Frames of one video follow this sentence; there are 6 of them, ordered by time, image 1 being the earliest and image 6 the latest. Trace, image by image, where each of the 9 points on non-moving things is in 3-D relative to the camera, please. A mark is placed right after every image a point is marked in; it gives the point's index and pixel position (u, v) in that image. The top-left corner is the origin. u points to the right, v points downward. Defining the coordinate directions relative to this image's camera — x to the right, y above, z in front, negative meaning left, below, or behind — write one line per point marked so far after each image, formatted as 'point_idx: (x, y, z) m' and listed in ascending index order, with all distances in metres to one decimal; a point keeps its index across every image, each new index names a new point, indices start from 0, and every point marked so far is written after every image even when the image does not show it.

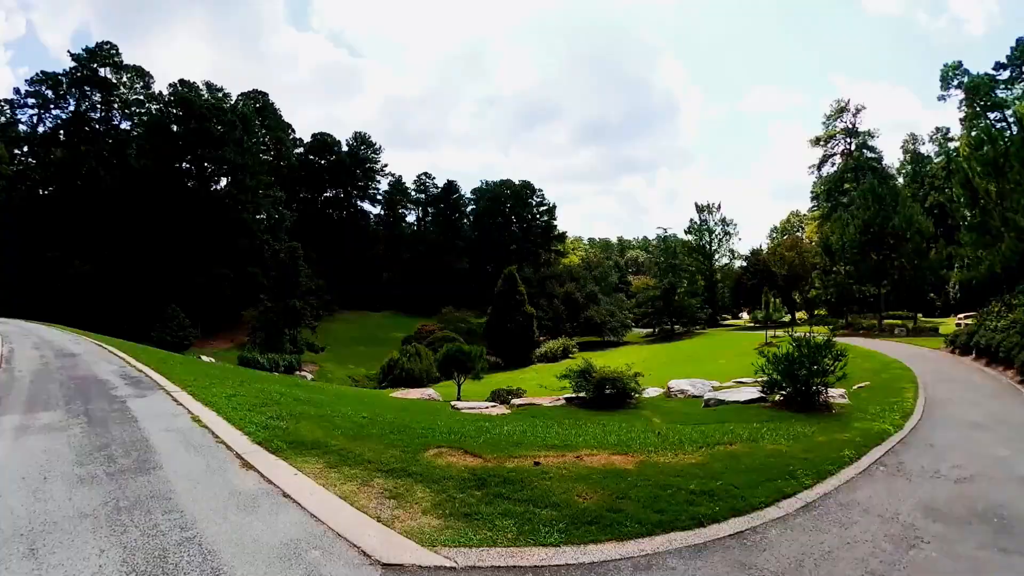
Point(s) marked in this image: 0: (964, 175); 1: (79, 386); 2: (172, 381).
0: (+18.7, +4.8, +19.8) m
1: (-8.5, -1.7, +9.6) m
2: (-7.0, -1.7, +9.8) m
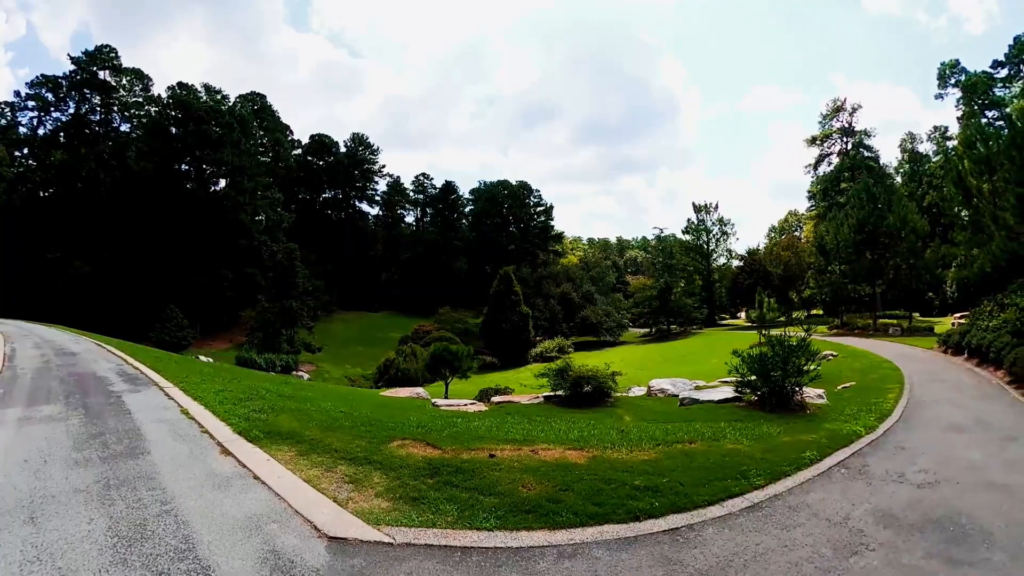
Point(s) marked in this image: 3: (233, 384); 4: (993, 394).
0: (+18.4, +4.9, +20.0) m
1: (-8.7, -1.7, +9.8) m
2: (-7.2, -1.7, +10.0) m
3: (-5.5, -1.7, +9.5) m
4: (+10.8, -2.5, +10.9) m
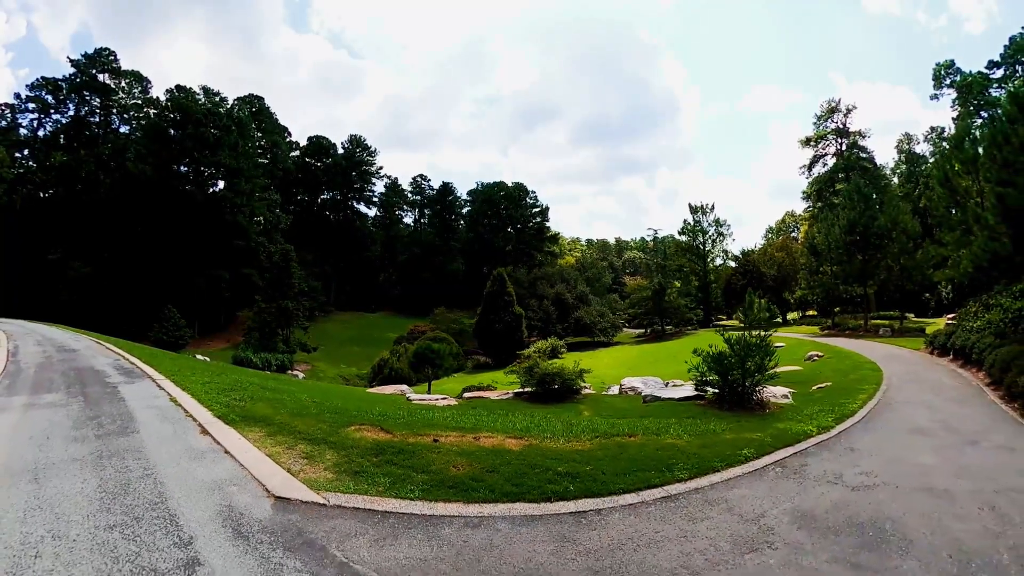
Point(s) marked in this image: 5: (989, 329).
0: (+18.1, +4.8, +20.4) m
1: (-9.0, -1.8, +10.1) m
2: (-7.5, -1.7, +10.4) m
3: (-5.8, -1.8, +9.9) m
4: (+10.5, -2.5, +11.2) m
5: (+16.5, -1.4, +16.9) m
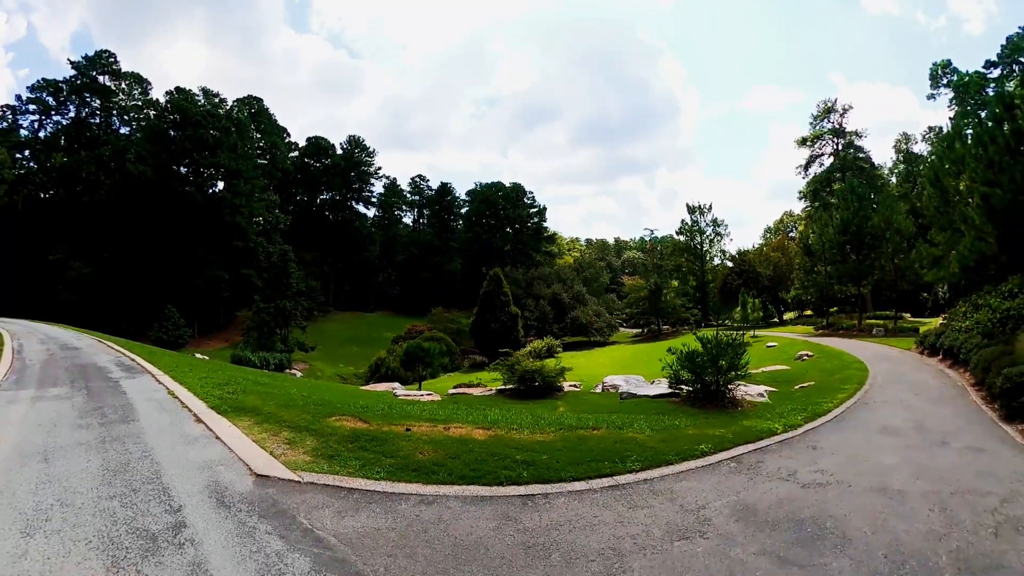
0: (+17.9, +4.8, +20.7) m
1: (-9.2, -1.8, +10.4) m
2: (-7.8, -1.7, +10.7) m
3: (-6.1, -1.8, +10.1) m
4: (+10.3, -2.5, +11.5) m
5: (+16.3, -1.4, +17.2) m
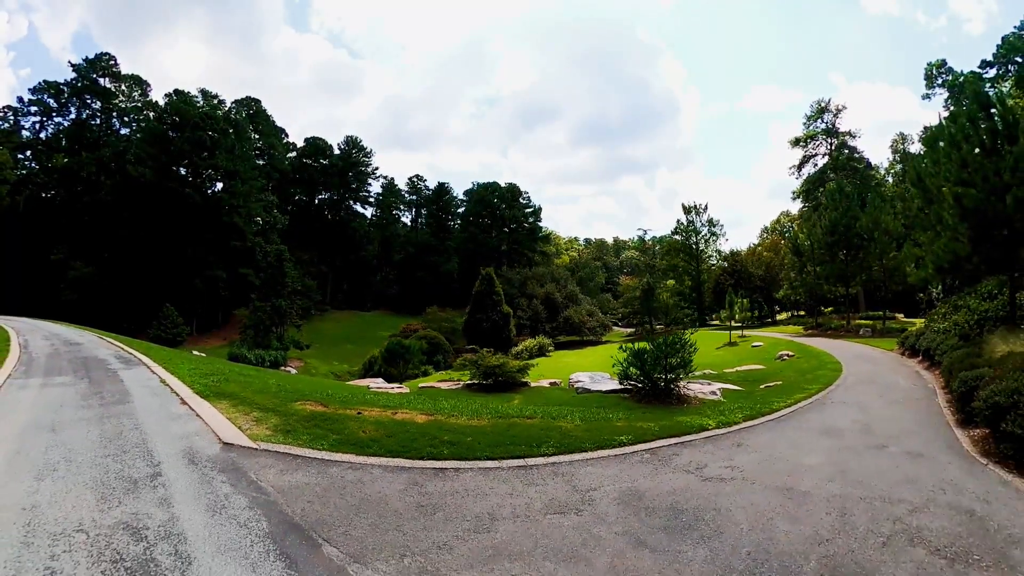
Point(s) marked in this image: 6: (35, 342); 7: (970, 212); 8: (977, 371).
0: (+17.5, +4.7, +21.2) m
1: (-9.7, -1.8, +10.9) m
2: (-8.2, -1.7, +11.2) m
3: (-6.5, -1.8, +10.7) m
4: (+9.8, -2.6, +12.0) m
5: (+15.9, -1.5, +17.7) m
6: (-15.0, -1.8, +15.3) m
7: (+13.1, +2.1, +14.1) m
8: (+8.9, -1.6, +9.4) m
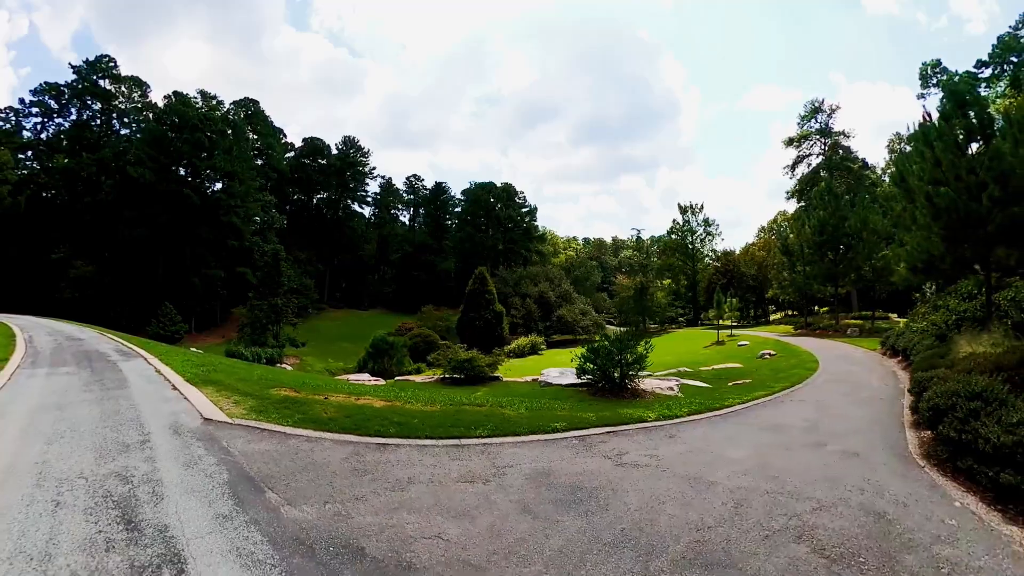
0: (+17.0, +4.7, +21.6) m
1: (-10.1, -1.7, +11.5) m
2: (-8.6, -1.7, +11.7) m
3: (-6.9, -1.8, +11.2) m
4: (+9.4, -2.6, +12.5) m
5: (+15.4, -1.5, +18.2) m
6: (-15.5, -1.7, +15.8) m
7: (+12.6, +2.1, +14.6) m
8: (+8.5, -1.7, +9.9) m
